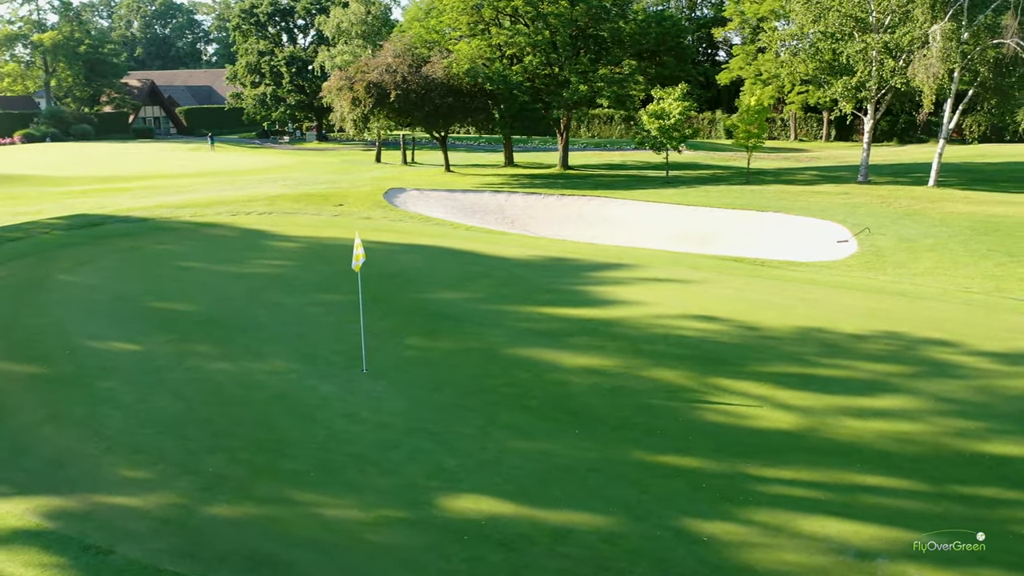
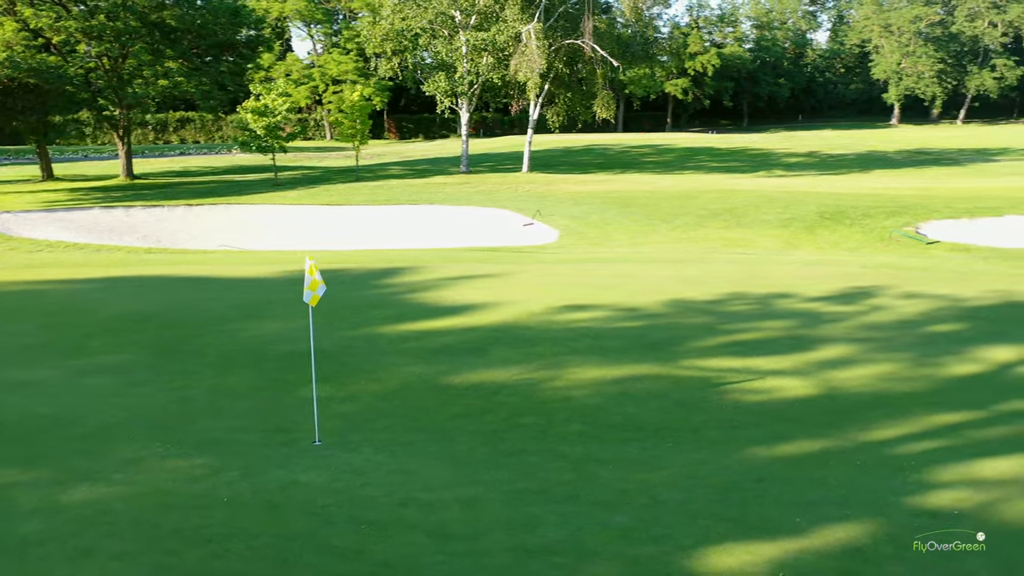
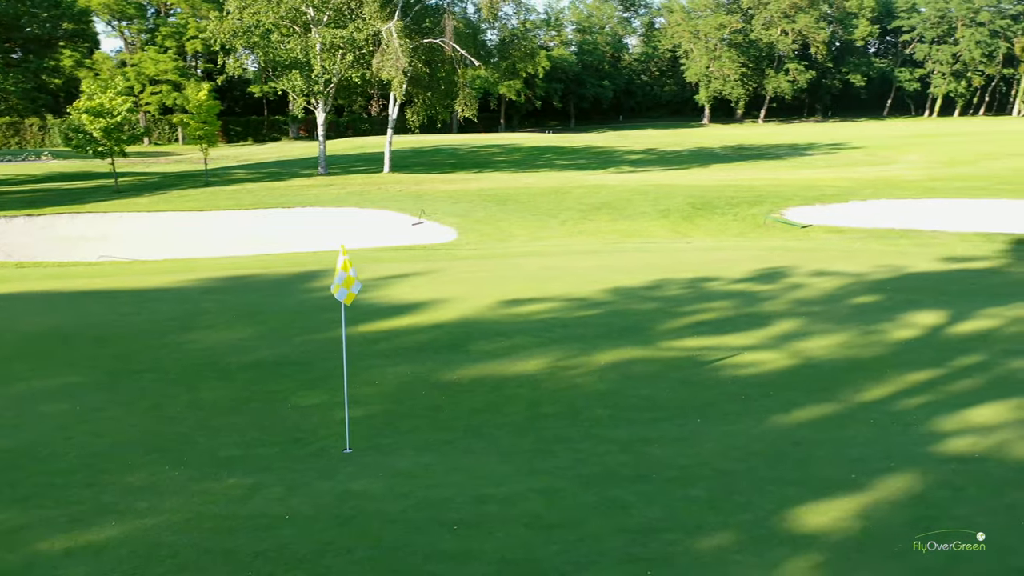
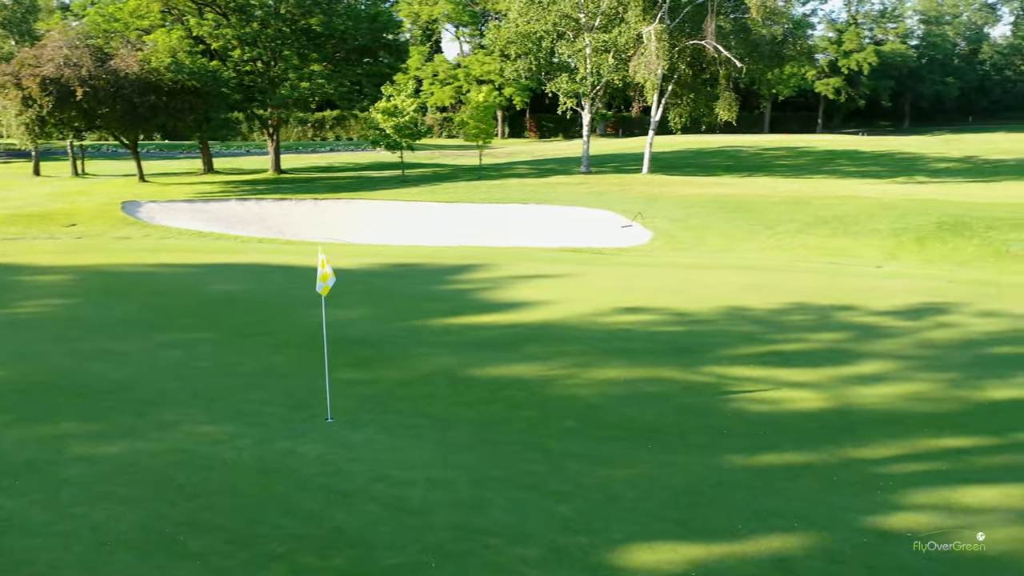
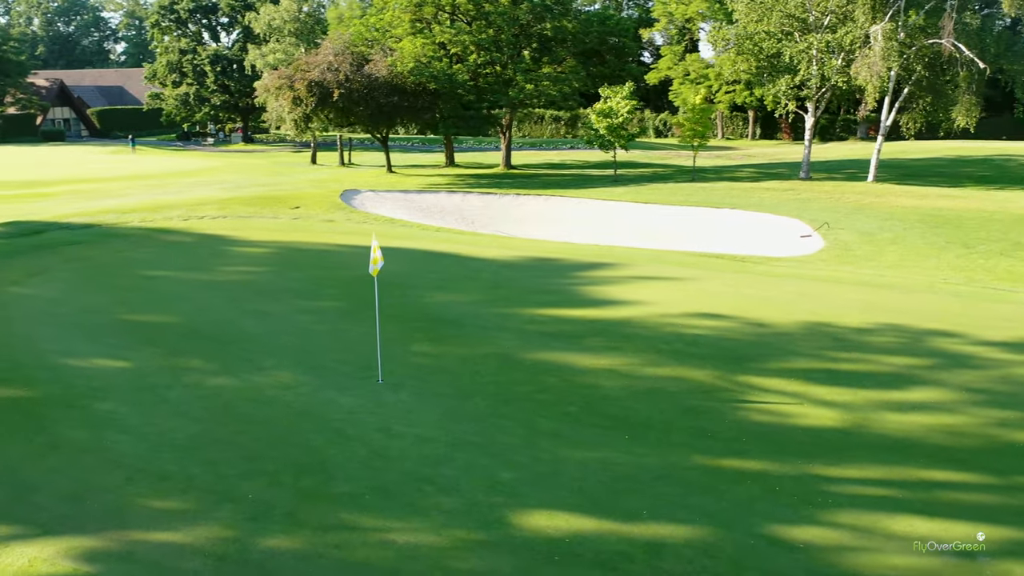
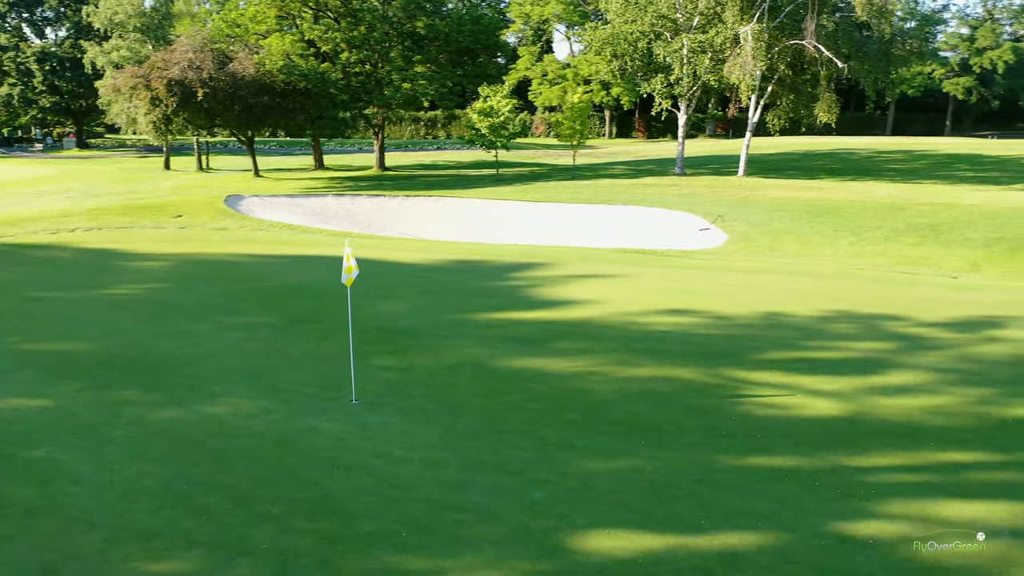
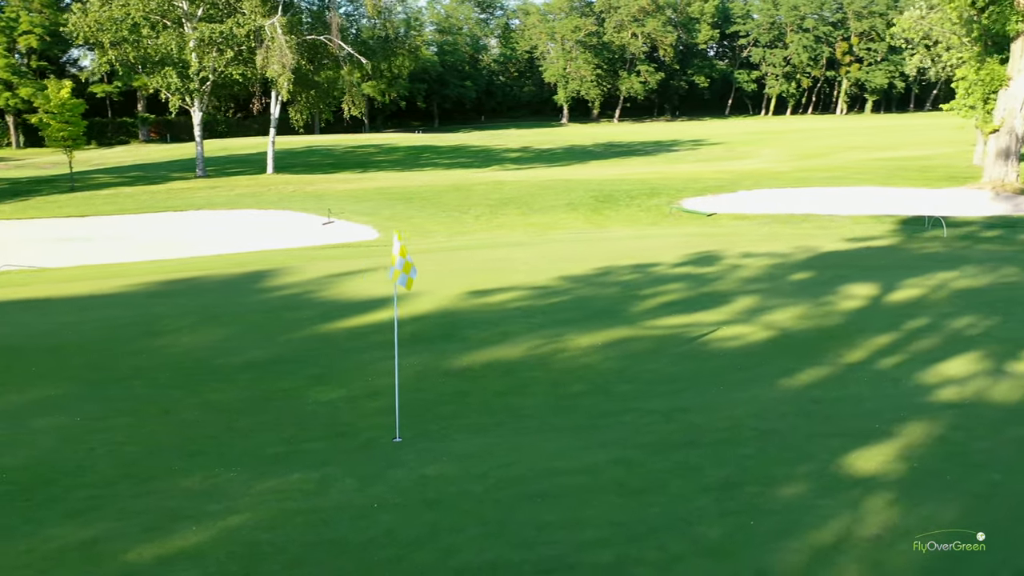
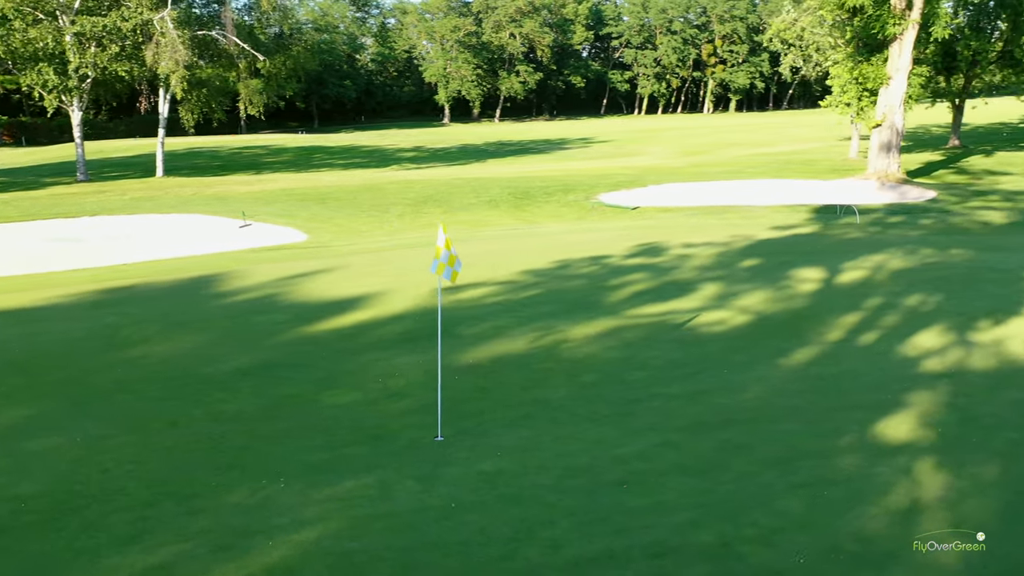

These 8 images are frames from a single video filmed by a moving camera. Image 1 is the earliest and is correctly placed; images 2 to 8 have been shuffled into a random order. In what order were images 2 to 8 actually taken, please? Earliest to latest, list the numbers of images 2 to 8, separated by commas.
5, 6, 4, 2, 3, 7, 8
